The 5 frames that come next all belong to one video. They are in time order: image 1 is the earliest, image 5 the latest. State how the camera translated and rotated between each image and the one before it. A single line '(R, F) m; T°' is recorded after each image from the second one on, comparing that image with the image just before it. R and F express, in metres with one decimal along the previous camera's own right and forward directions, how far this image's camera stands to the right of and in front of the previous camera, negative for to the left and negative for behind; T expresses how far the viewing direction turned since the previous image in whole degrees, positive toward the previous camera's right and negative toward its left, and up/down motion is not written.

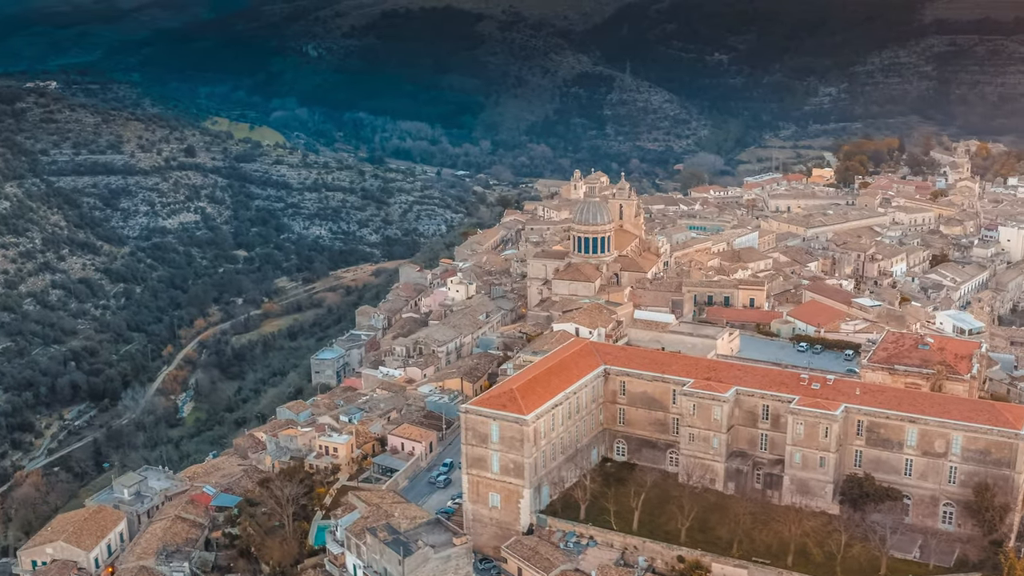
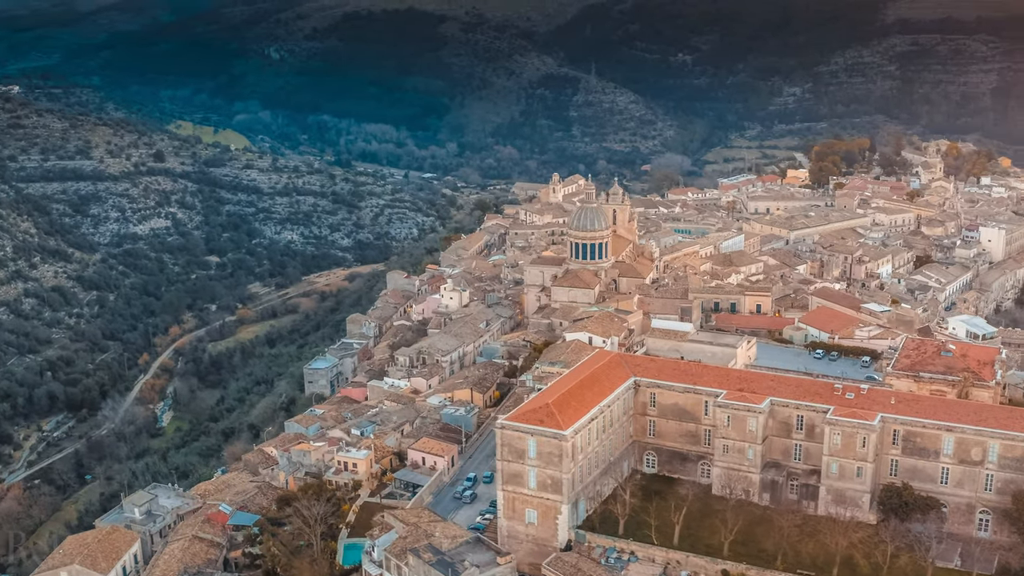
(-1.4, +0.3) m; +2°
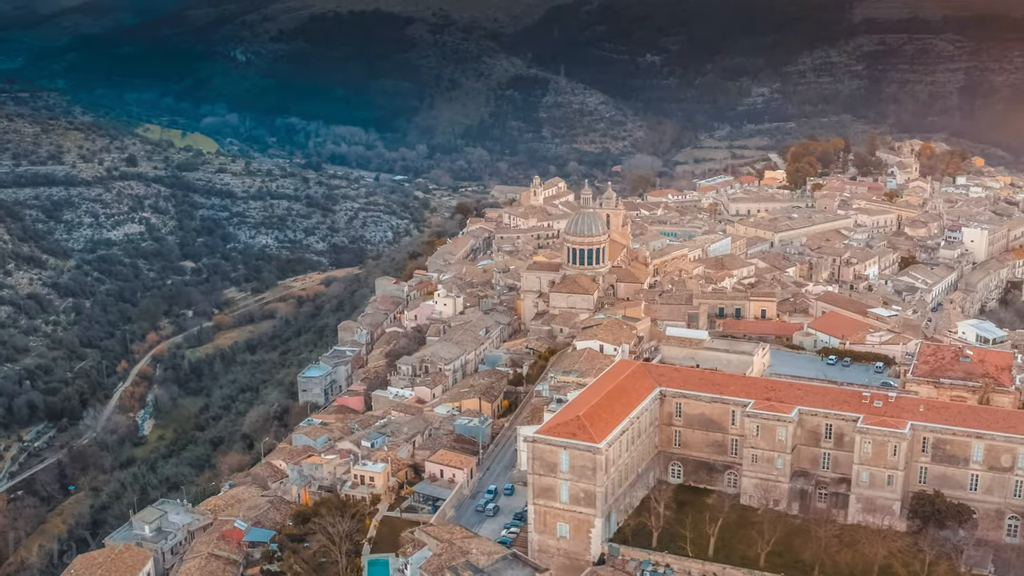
(-1.2, +0.2) m; +2°
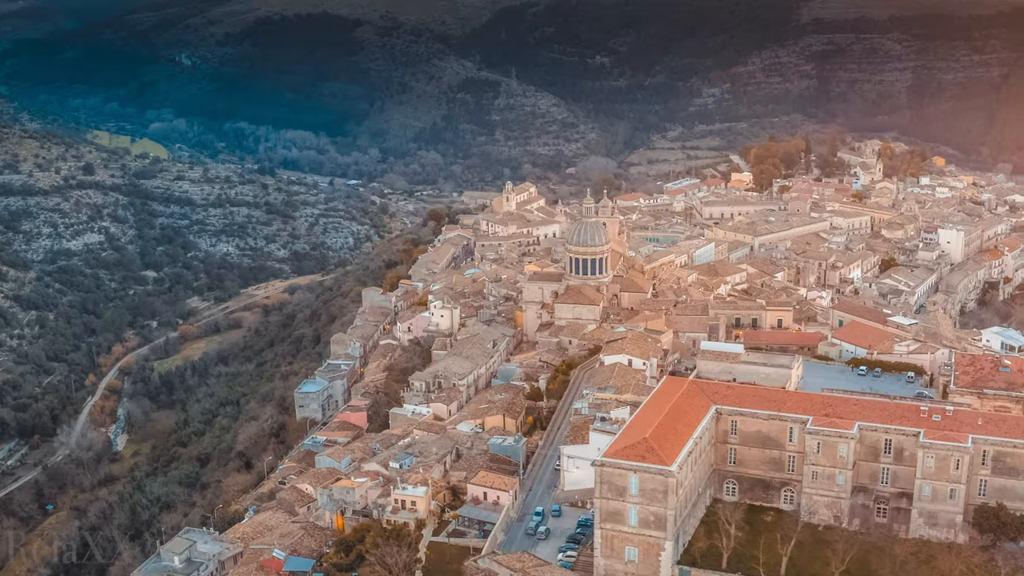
(-2.2, +0.4) m; +3°
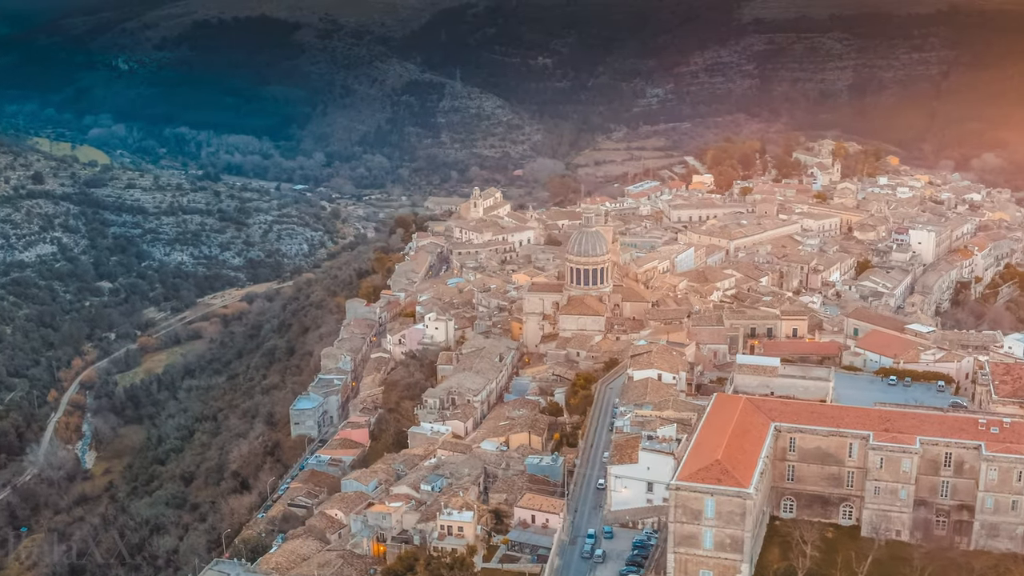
(-2.4, +0.4) m; +3°
